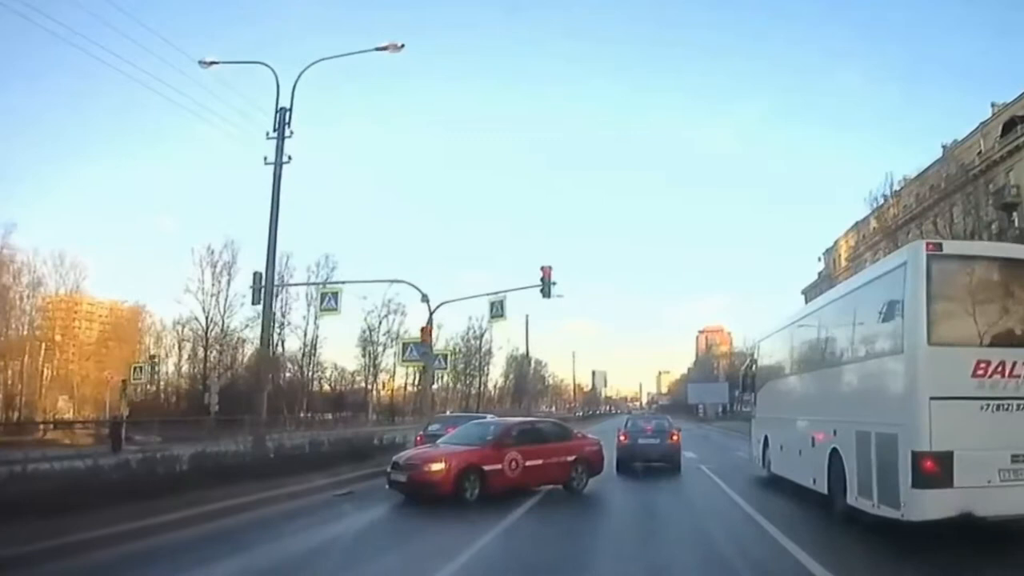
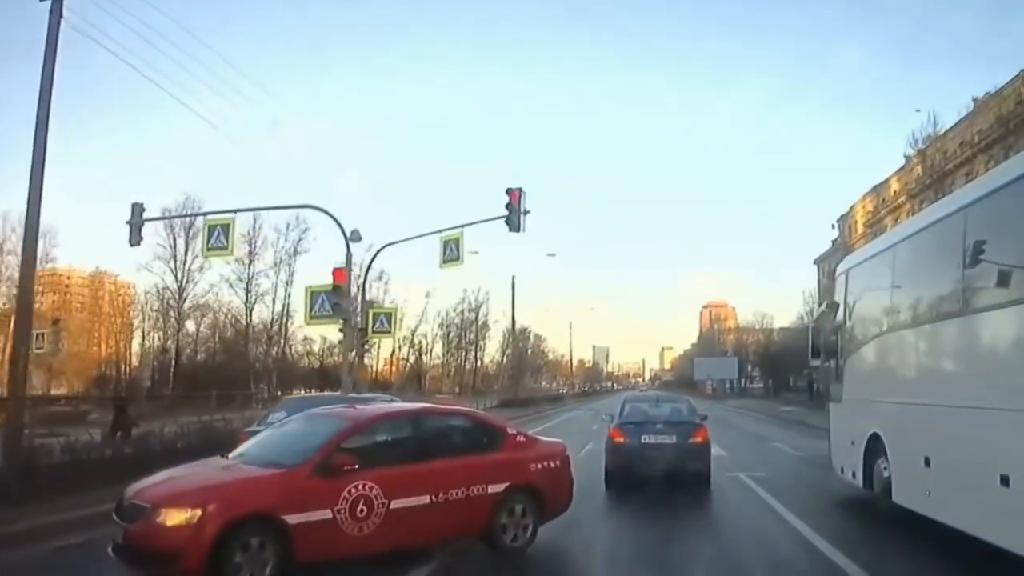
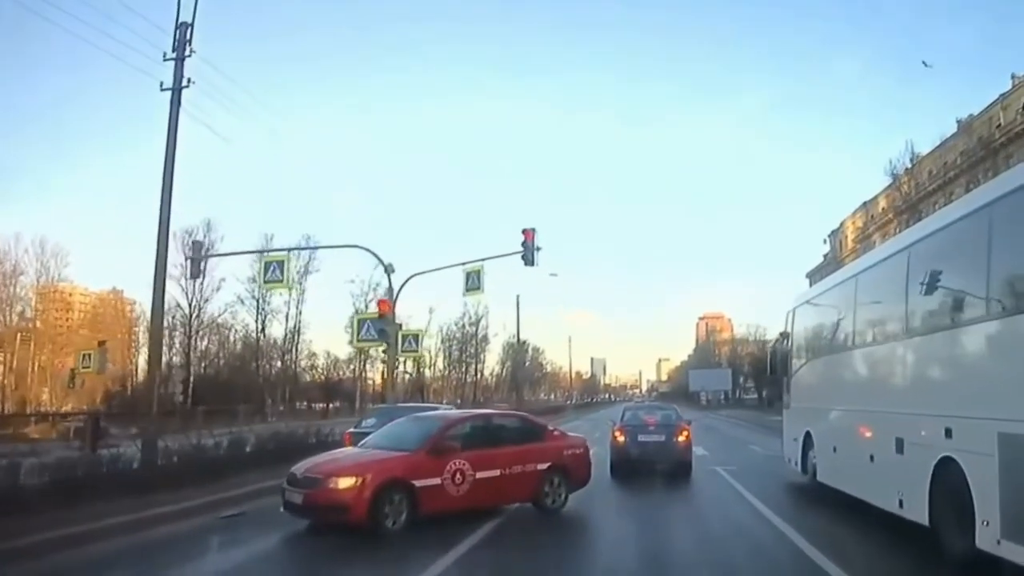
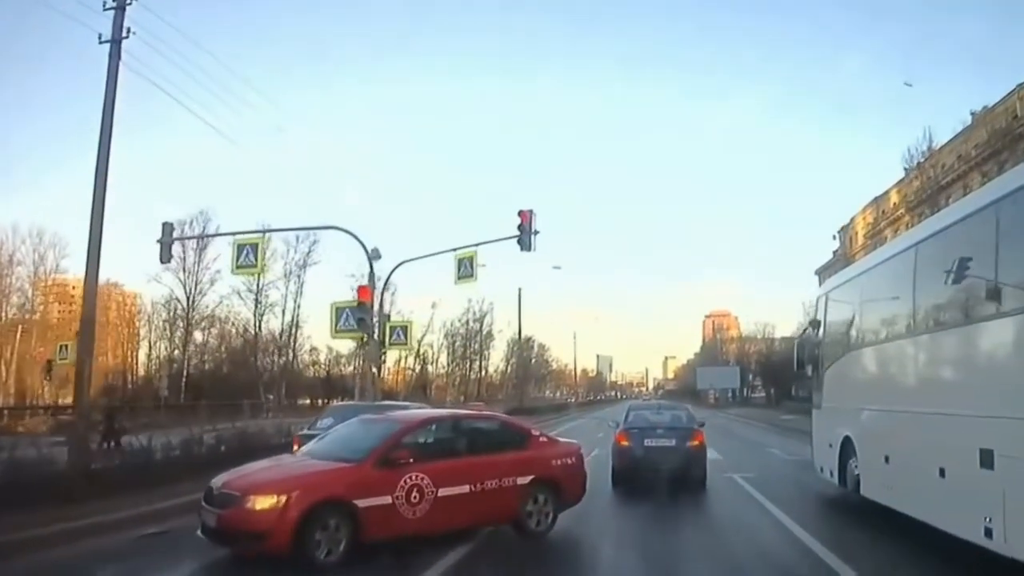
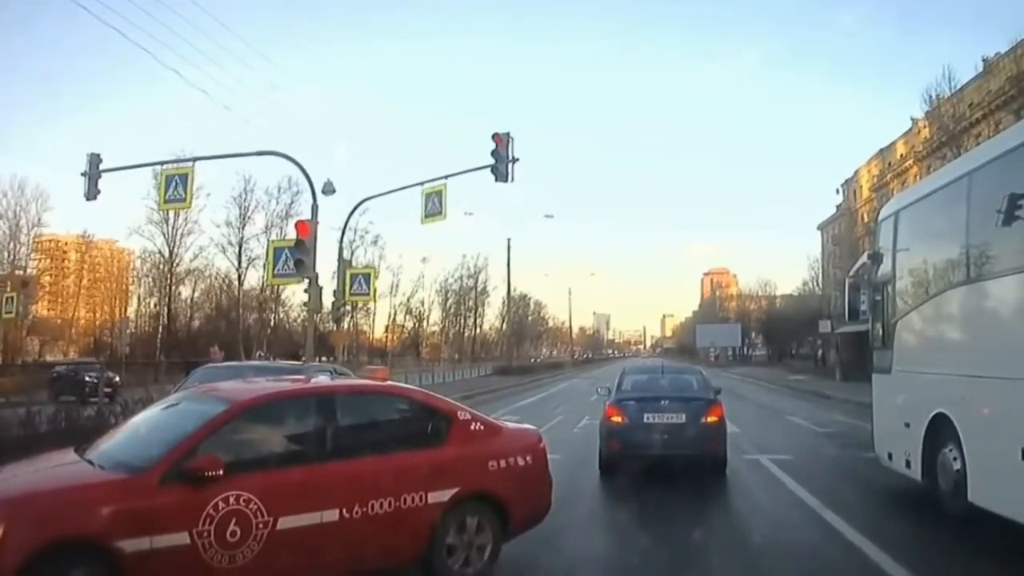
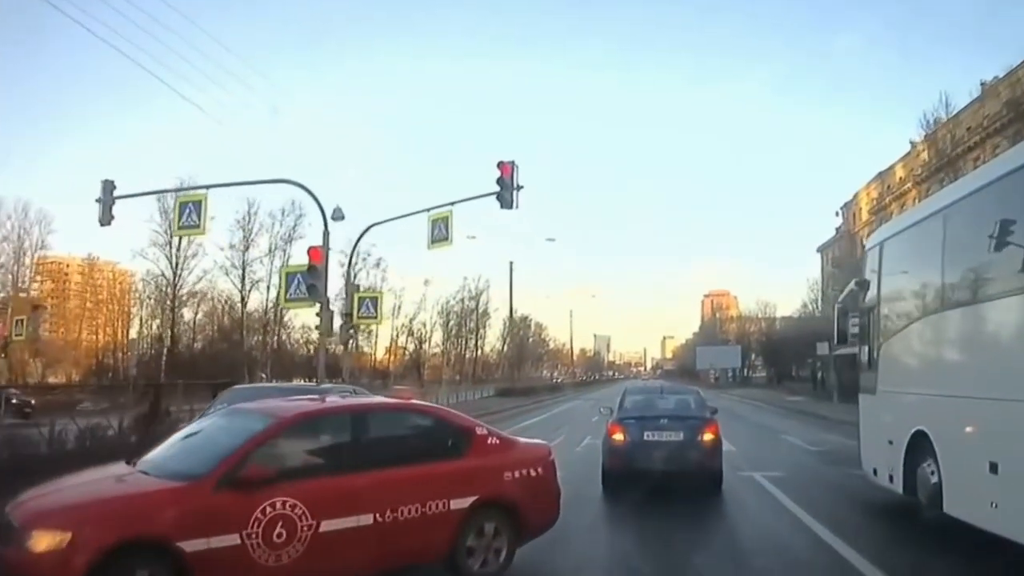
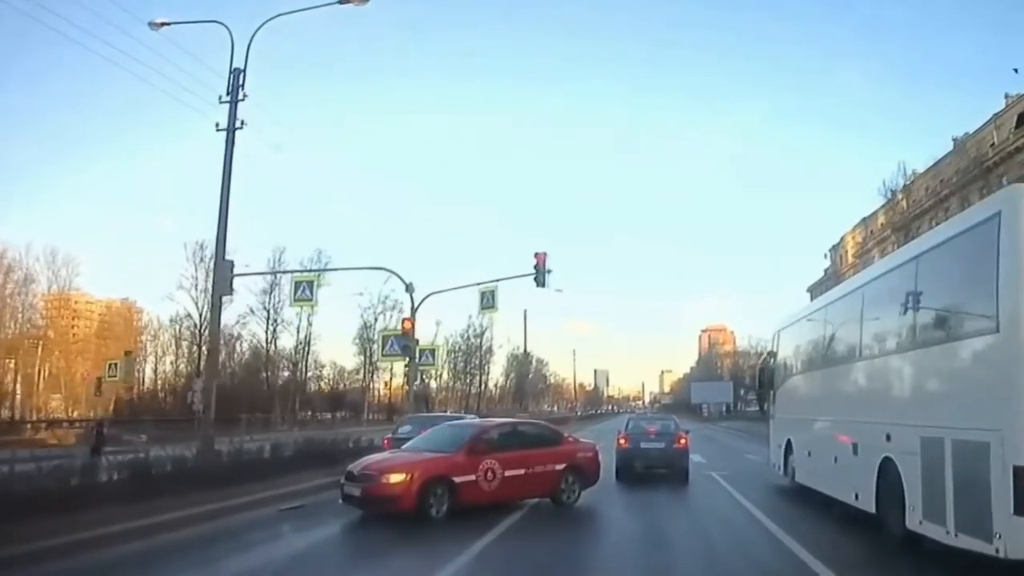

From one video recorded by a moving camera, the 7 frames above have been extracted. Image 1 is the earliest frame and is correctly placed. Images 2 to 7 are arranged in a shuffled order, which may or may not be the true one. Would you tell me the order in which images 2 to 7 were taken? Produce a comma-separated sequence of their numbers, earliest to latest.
7, 3, 4, 2, 6, 5
